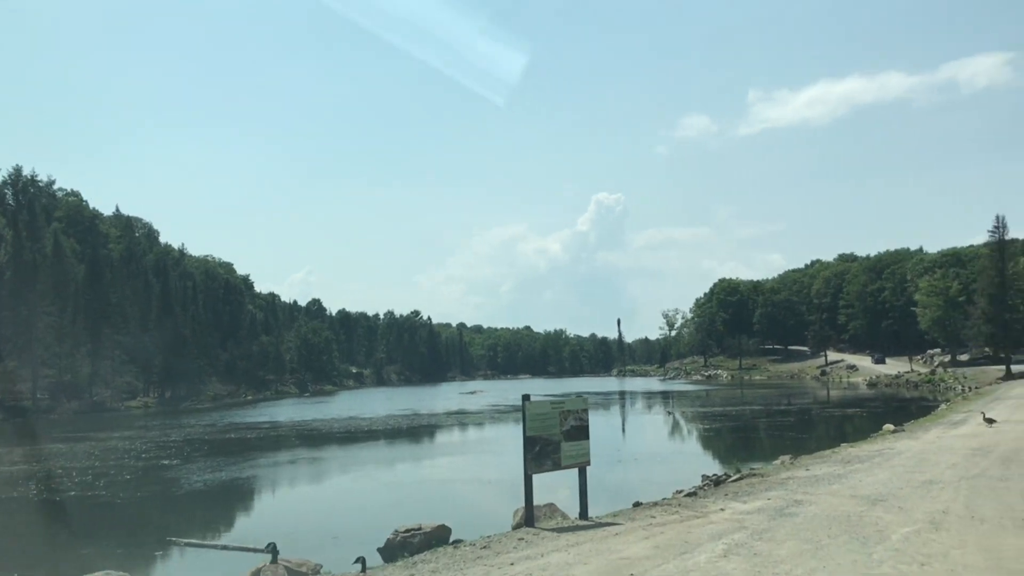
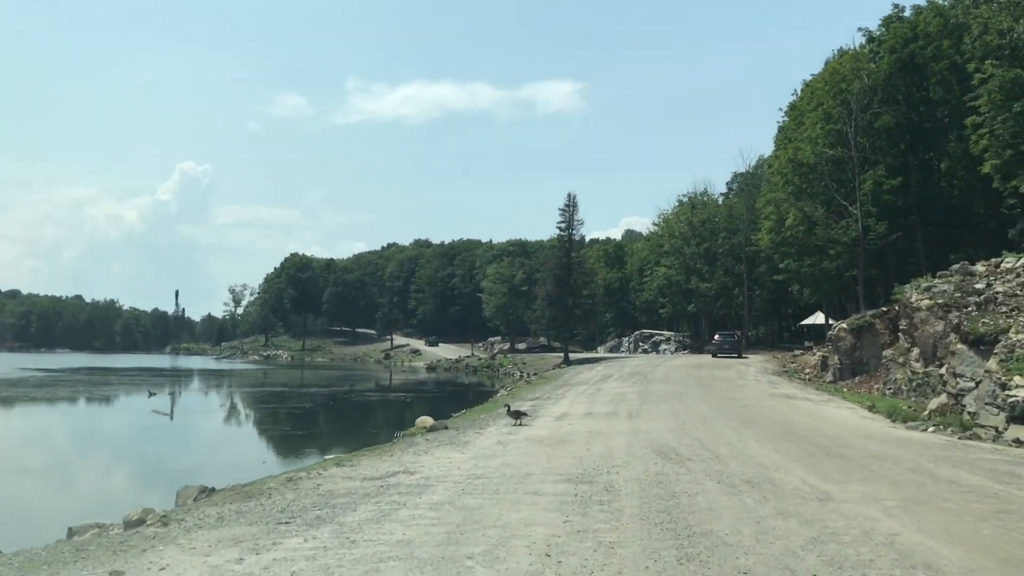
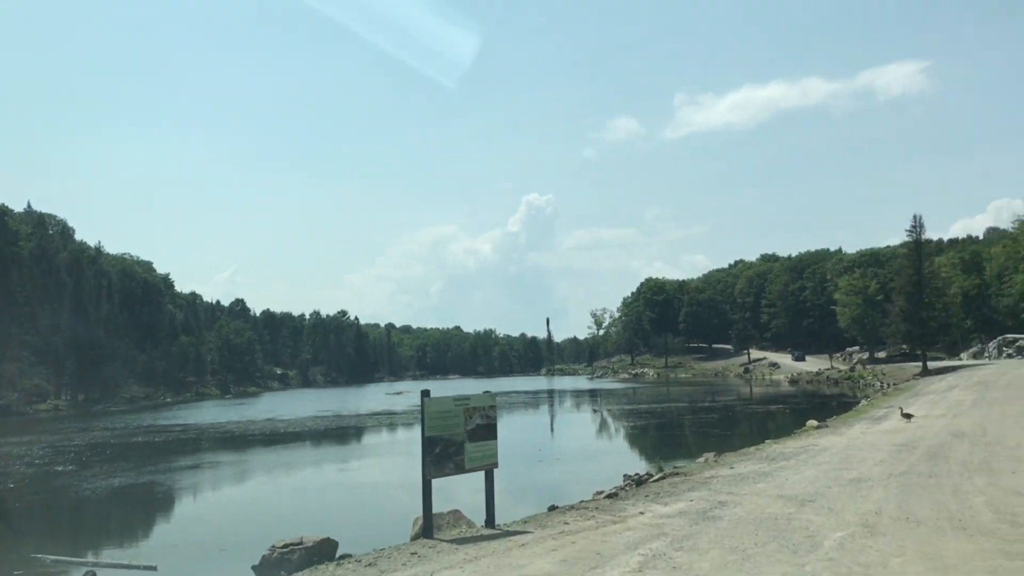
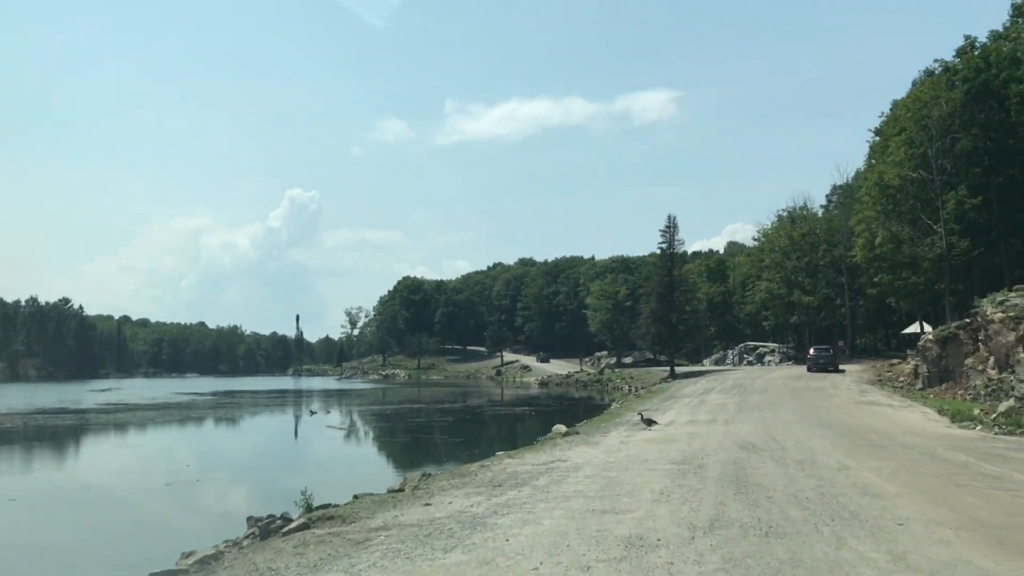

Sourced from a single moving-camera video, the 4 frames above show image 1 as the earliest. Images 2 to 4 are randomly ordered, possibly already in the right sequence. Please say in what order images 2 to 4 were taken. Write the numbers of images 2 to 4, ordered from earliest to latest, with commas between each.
3, 4, 2
